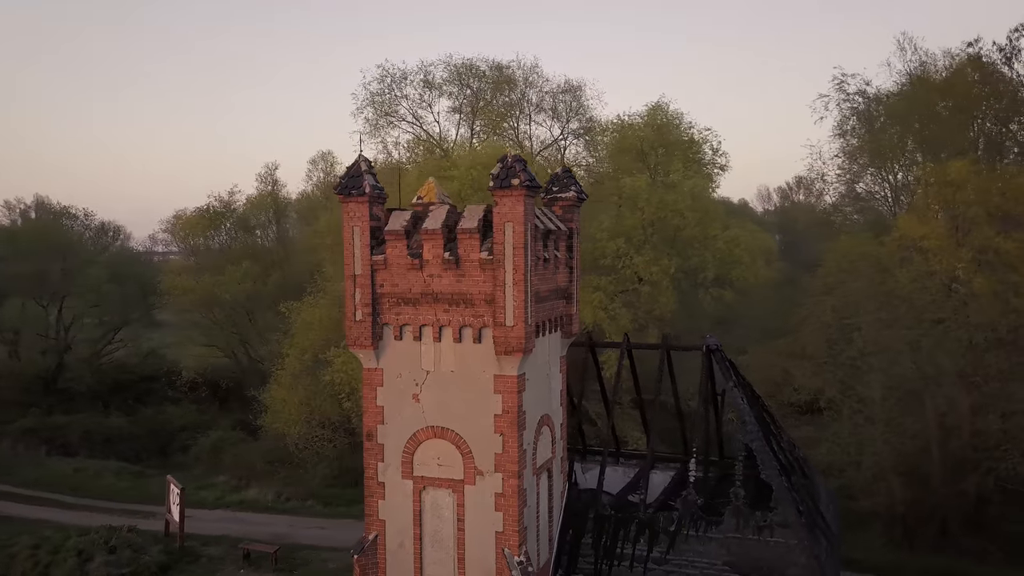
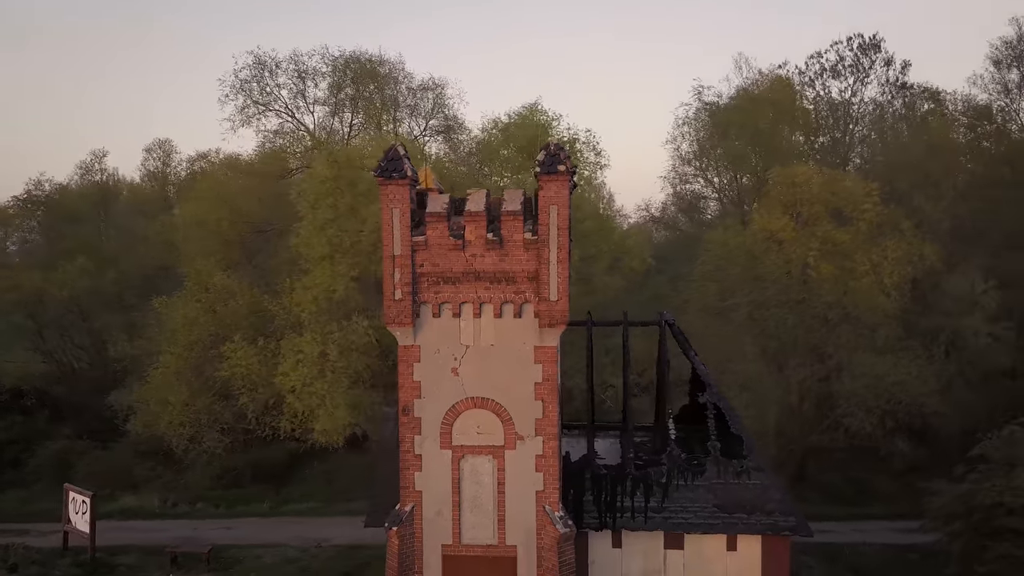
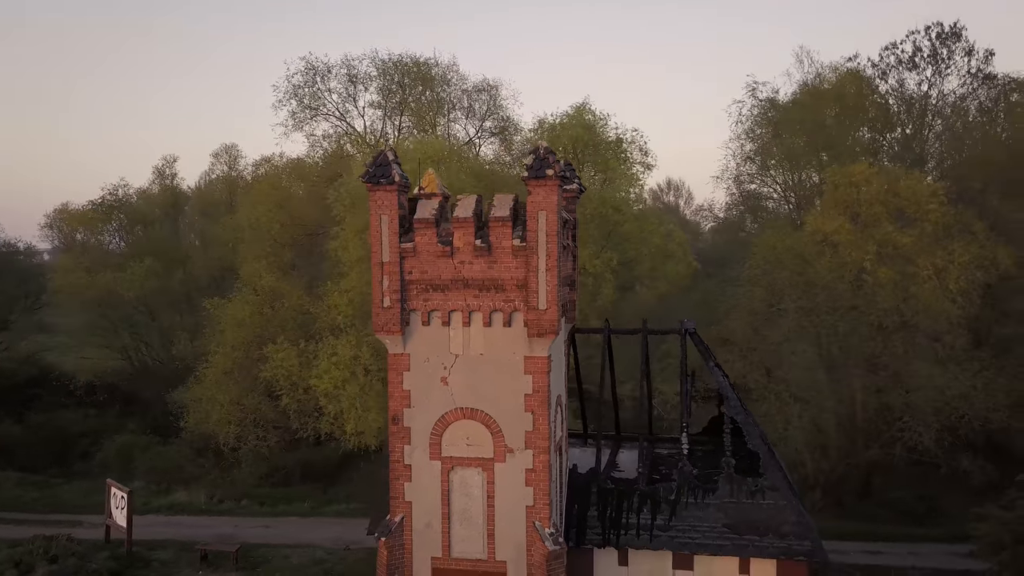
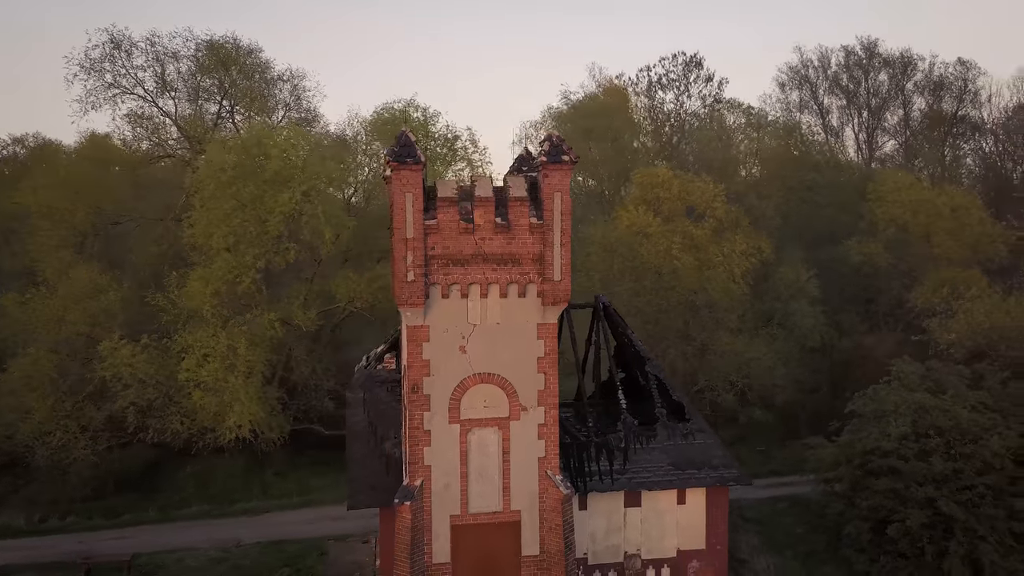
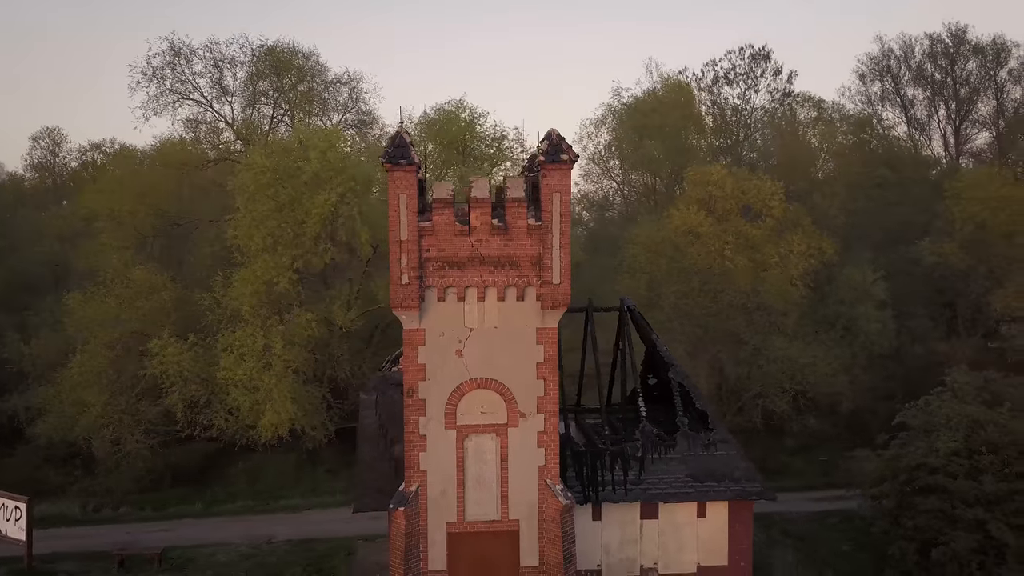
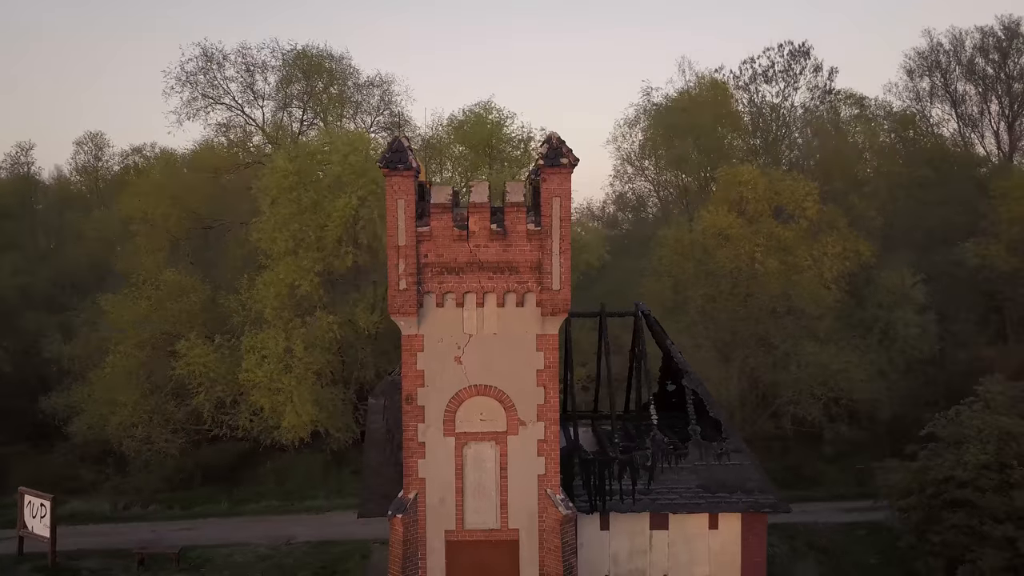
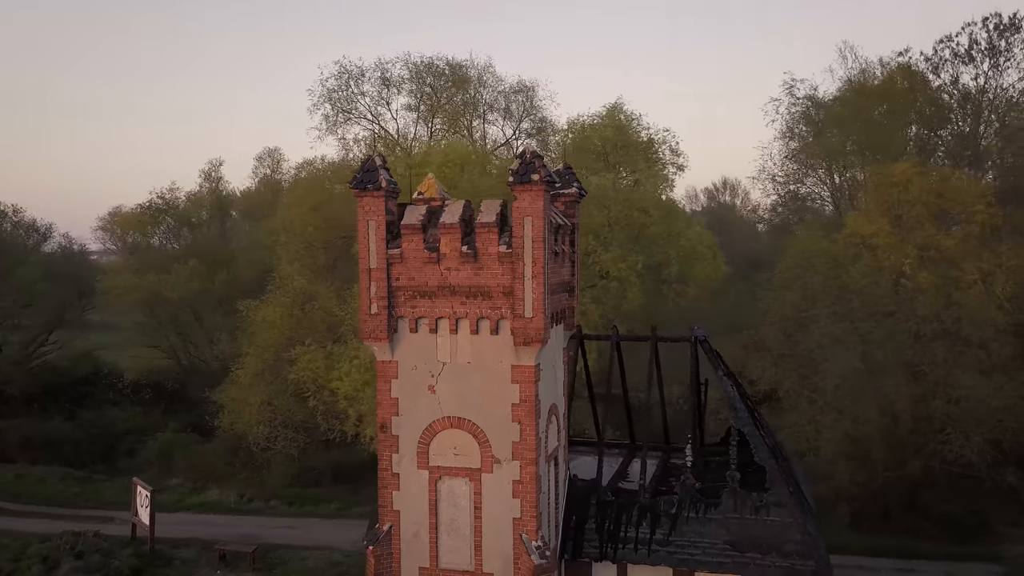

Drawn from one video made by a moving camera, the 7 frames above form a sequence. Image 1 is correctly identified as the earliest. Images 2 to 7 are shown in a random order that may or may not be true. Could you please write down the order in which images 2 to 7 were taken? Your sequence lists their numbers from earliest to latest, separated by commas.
7, 3, 2, 6, 5, 4
